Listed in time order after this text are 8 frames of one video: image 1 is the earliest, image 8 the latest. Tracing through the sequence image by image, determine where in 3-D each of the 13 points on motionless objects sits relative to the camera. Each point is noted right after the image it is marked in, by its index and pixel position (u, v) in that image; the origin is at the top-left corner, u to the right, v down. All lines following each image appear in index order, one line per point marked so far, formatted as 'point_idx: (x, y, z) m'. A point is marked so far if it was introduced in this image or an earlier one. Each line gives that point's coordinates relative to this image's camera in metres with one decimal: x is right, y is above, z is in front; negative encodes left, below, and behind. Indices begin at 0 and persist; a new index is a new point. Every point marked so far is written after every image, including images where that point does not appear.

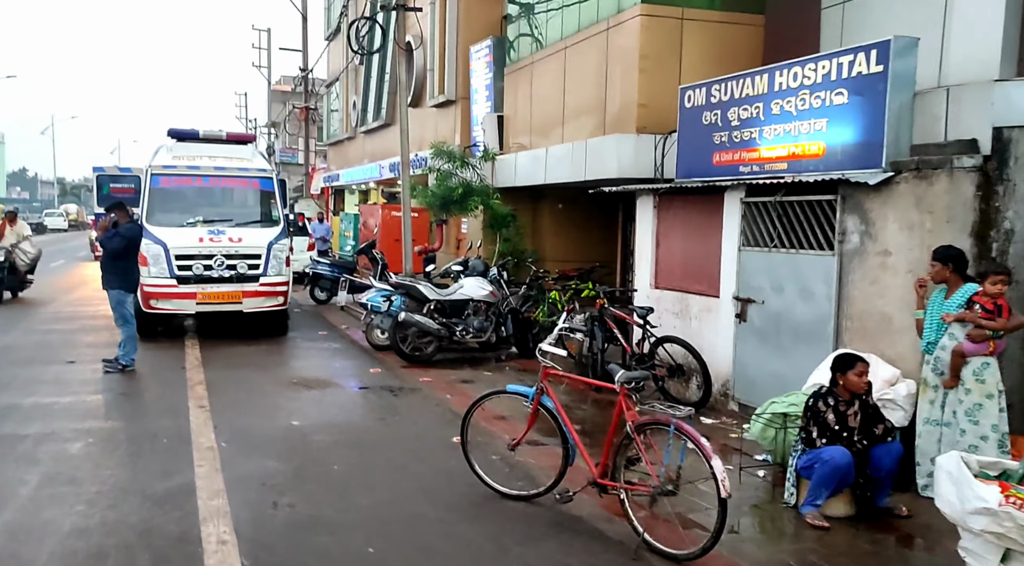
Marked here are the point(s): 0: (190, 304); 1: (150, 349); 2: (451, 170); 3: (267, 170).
0: (-4.3, -0.3, +10.3) m
1: (-4.4, -0.8, +9.4) m
2: (-0.9, +1.7, +11.8) m
3: (-3.7, +1.7, +11.8) m
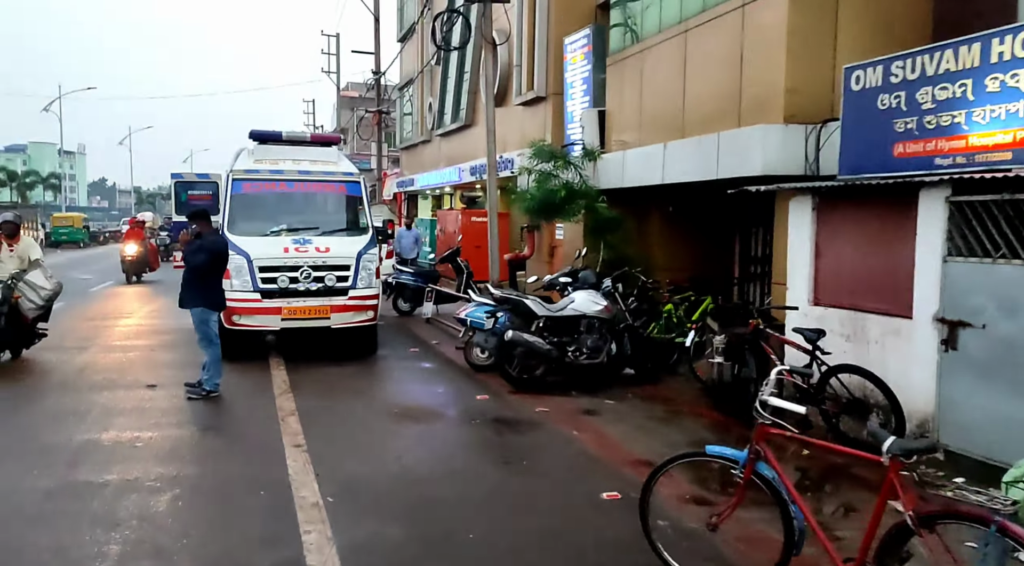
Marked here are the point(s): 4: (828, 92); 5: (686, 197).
0: (-2.9, -0.4, +9.5) m
1: (-3.1, -1.0, +8.6) m
2: (+0.6, +1.6, +10.7) m
3: (-2.2, +1.6, +10.9) m
4: (+3.1, +1.9, +7.5) m
5: (+2.5, +1.2, +11.0) m
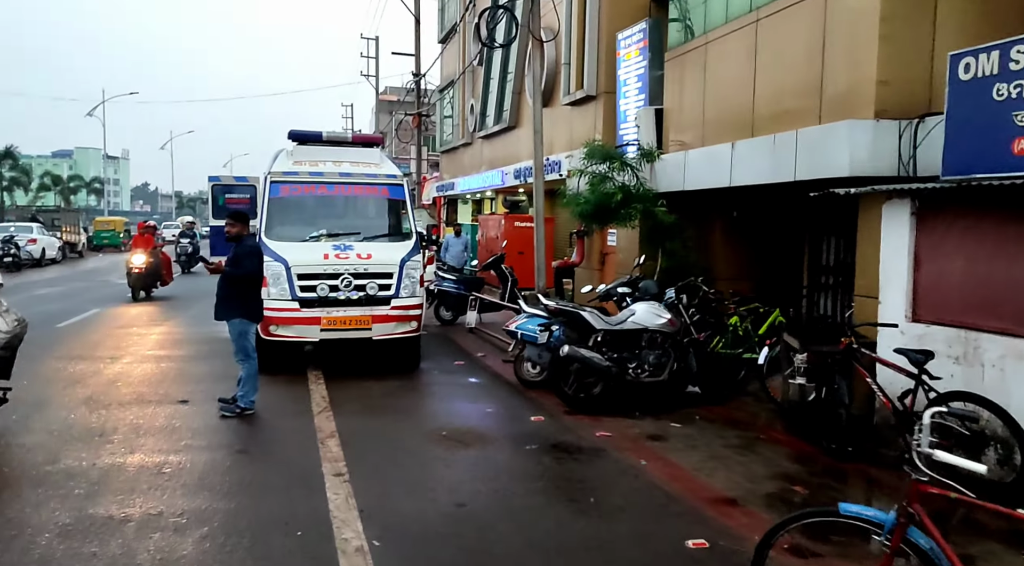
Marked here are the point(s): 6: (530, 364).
0: (-2.3, -0.5, +9.0) m
1: (-2.5, -1.1, +8.1) m
2: (+1.3, +1.4, +10.1) m
3: (-1.6, +1.4, +10.4) m
4: (+3.6, +1.7, +6.7) m
5: (+3.1, +1.1, +10.2) m
6: (+0.2, -0.9, +8.6) m
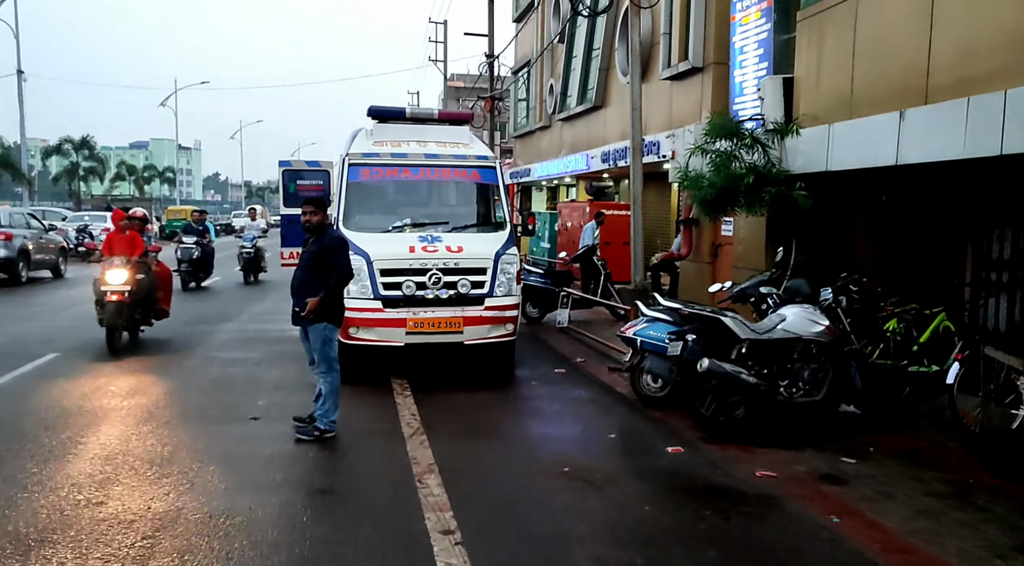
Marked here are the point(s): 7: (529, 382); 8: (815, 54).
0: (-1.1, -0.5, +7.8) m
1: (-1.5, -1.1, +7.0) m
2: (+2.5, +1.5, +8.6) m
3: (-0.3, +1.5, +9.2) m
4: (+4.6, +1.7, +5.1) m
5: (+4.4, +1.1, +8.7) m
6: (+1.3, -0.9, +7.3) m
7: (+0.2, -1.0, +8.1) m
8: (+3.5, +2.7, +9.0) m
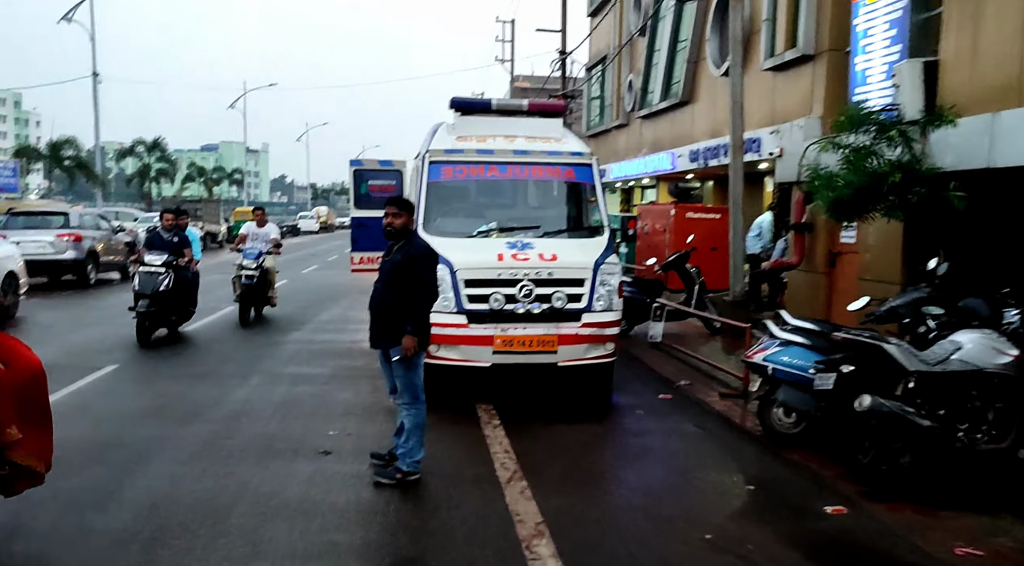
0: (-0.2, -0.6, +6.9) m
1: (-0.6, -1.2, +6.1) m
2: (+3.5, +1.3, +7.4) m
3: (+0.7, +1.4, +8.2) m
4: (+5.3, +1.6, +3.8) m
5: (+5.4, +0.9, +7.3) m
6: (+2.2, -1.0, +6.2) m
7: (+1.1, -1.2, +7.1) m
8: (+4.5, +2.5, +7.7) m
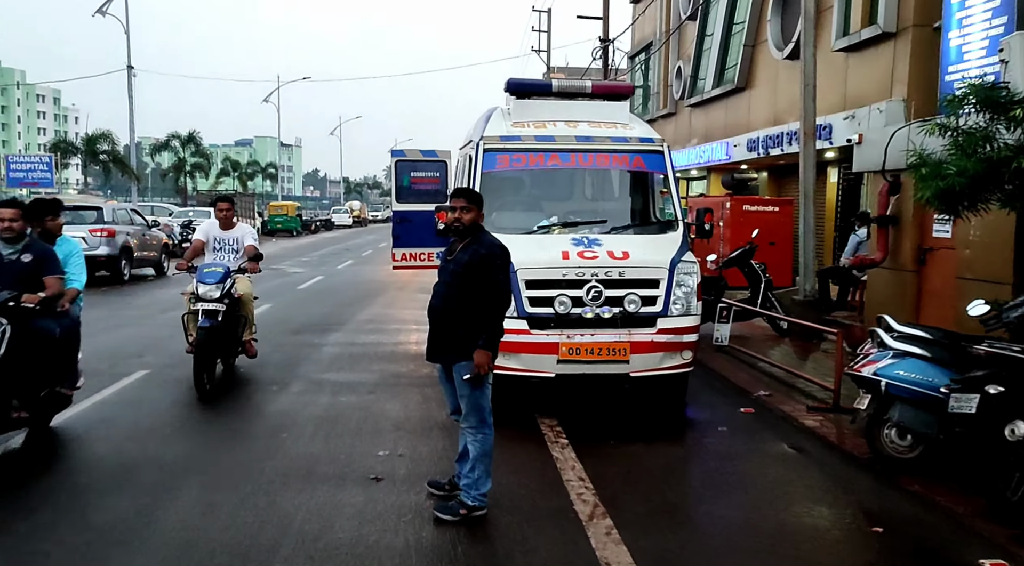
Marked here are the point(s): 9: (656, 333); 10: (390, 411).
0: (+0.3, -0.6, +6.2) m
1: (-0.1, -1.2, +5.4) m
2: (+4.0, +1.3, +6.5) m
3: (+1.3, +1.4, +7.4) m
4: (+5.7, +1.5, +2.8) m
5: (+5.9, +0.9, +6.3) m
6: (+2.7, -1.0, +5.4) m
7: (+1.6, -1.2, +6.3) m
8: (+5.1, +2.5, +6.8) m
9: (+1.2, -0.4, +6.3) m
10: (-1.1, -1.1, +6.7) m
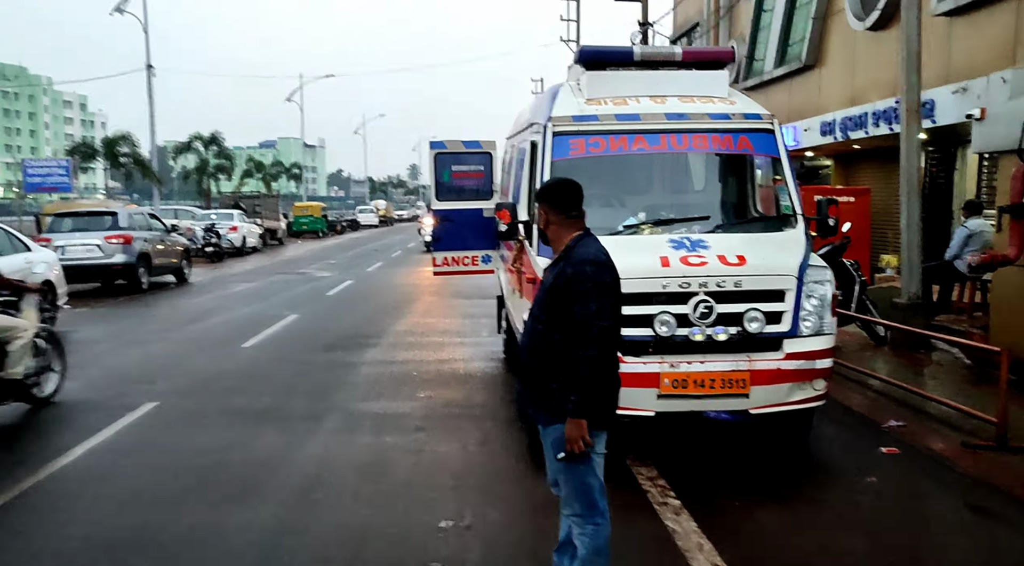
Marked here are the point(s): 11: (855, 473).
0: (+0.9, -0.7, +4.9) m
1: (+0.5, -1.3, +4.1) m
2: (+4.6, +1.3, +5.1) m
3: (+1.9, +1.3, +6.0) m
4: (+6.1, +1.5, +1.3) m
5: (+6.5, +0.9, +4.9) m
6: (+3.2, -1.1, +4.0) m
7: (+2.2, -1.2, +4.9) m
8: (+5.6, +2.5, +5.3) m
9: (+1.7, -0.5, +5.0) m
10: (-0.5, -1.2, +5.5) m
11: (+2.2, -1.2, +5.0) m
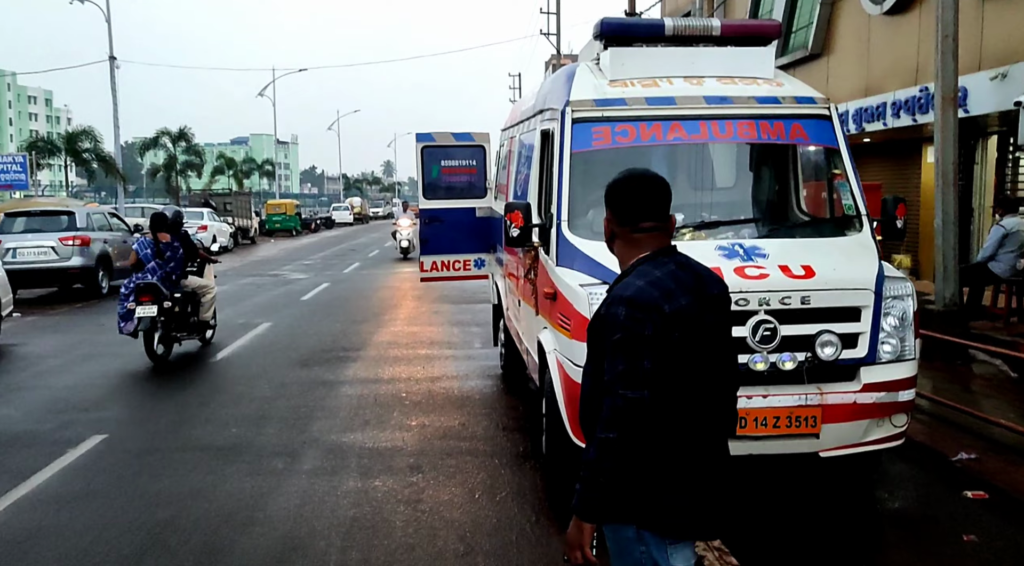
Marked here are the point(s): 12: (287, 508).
0: (+1.0, -0.8, +4.0) m
1: (+0.6, -1.4, +3.2) m
2: (+4.7, +1.2, +4.3) m
3: (+2.0, +1.2, +5.2) m
4: (+6.3, +1.4, +0.6) m
5: (+6.6, +0.9, +4.1) m
6: (+3.4, -1.2, +3.2) m
7: (+2.3, -1.3, +4.1) m
8: (+5.7, +2.4, +4.6) m
9: (+1.9, -0.6, +4.1) m
10: (-0.4, -1.3, +4.6) m
11: (+2.4, -1.3, +4.1) m
12: (-1.4, -1.3, +4.7) m
